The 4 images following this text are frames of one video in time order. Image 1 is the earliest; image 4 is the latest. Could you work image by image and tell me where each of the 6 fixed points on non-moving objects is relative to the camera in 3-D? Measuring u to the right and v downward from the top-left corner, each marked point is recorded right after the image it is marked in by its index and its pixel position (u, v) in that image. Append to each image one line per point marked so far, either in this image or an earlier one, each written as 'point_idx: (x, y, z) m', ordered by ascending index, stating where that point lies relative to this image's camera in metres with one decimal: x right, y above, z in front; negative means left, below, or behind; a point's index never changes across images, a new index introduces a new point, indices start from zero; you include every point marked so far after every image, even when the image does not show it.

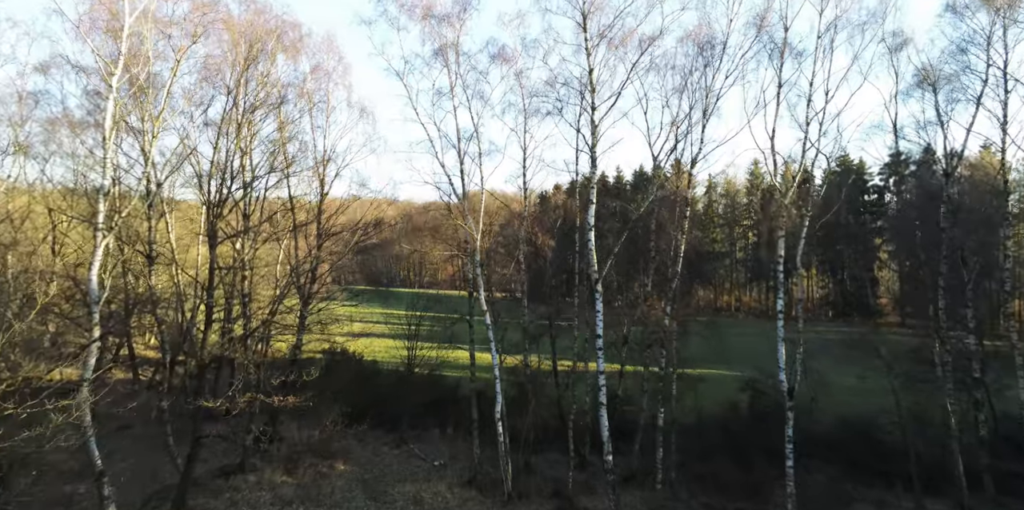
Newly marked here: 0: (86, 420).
0: (-9.7, -3.8, +18.2) m
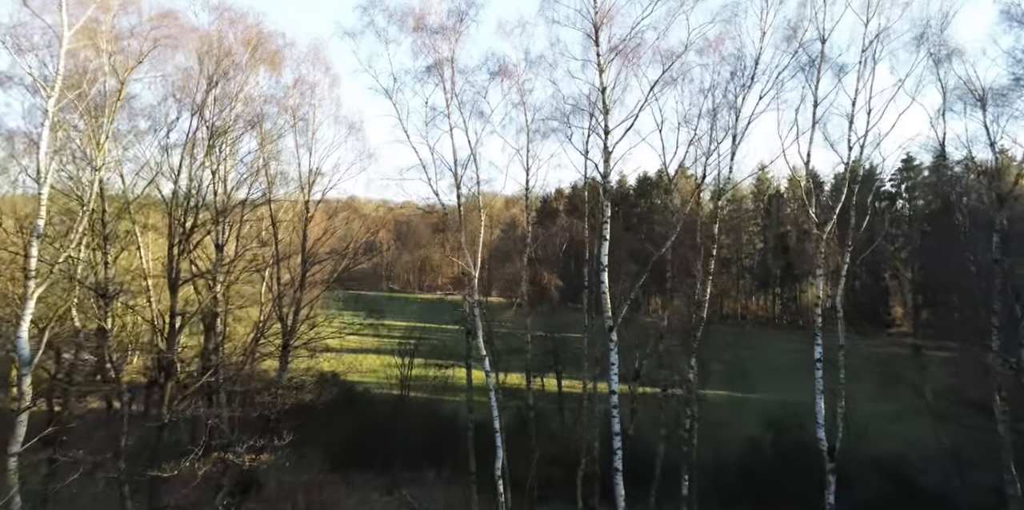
0: (-9.6, -4.8, +15.6) m
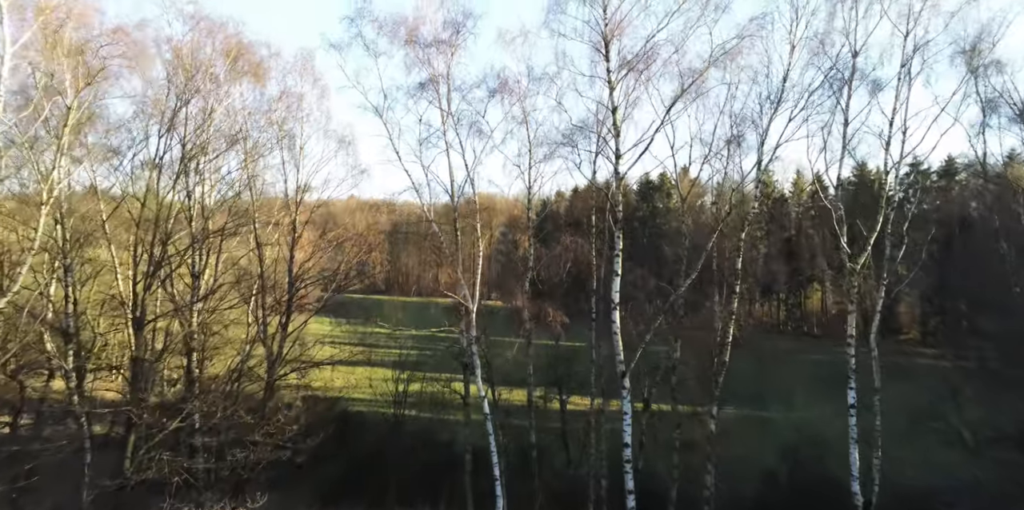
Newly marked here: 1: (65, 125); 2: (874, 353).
0: (-9.6, -5.7, +13.7) m
1: (-10.2, +3.0, +18.3) m
2: (+8.5, -2.3, +18.9) m
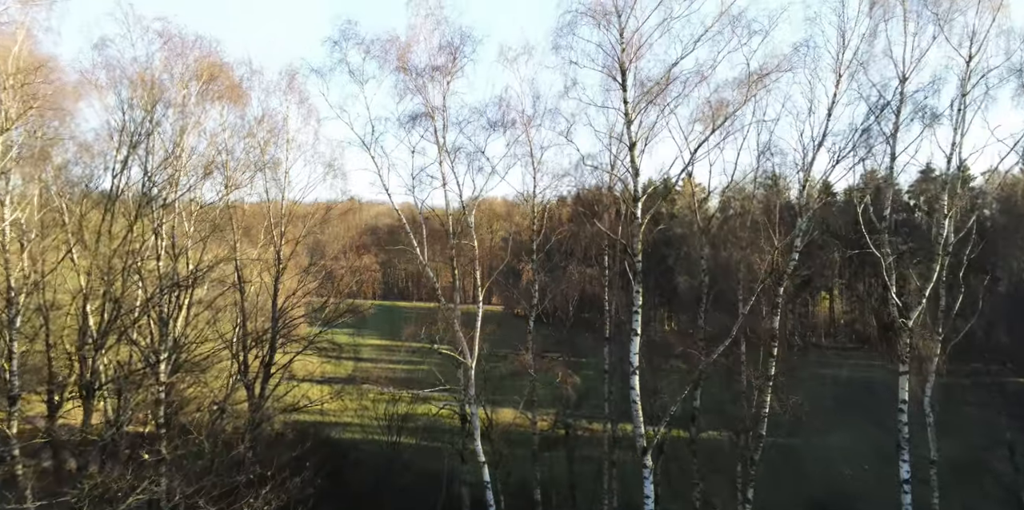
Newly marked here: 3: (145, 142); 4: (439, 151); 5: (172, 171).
0: (-9.5, -6.8, +11.5) m
1: (-10.1, +1.9, +16.1) m
2: (+8.6, -3.4, +16.6) m
3: (-8.6, +2.6, +18.7) m
4: (-1.7, +2.2, +17.9) m
5: (-8.5, +2.1, +20.1) m
